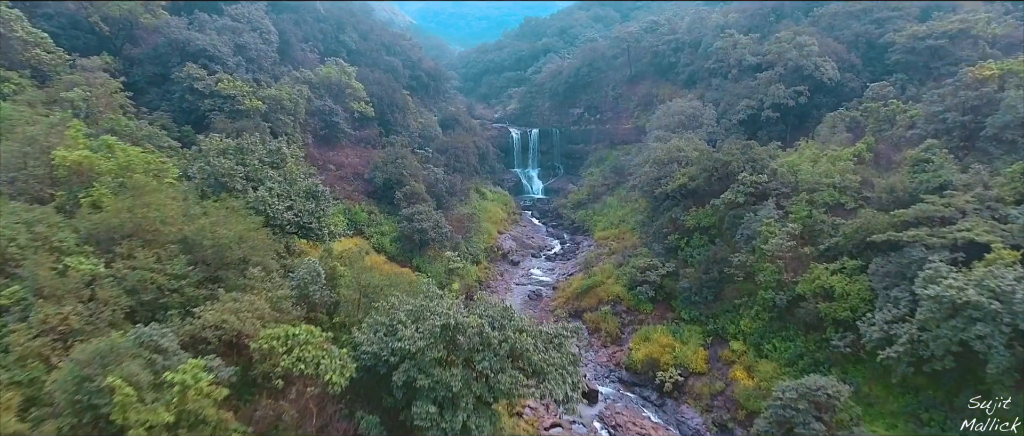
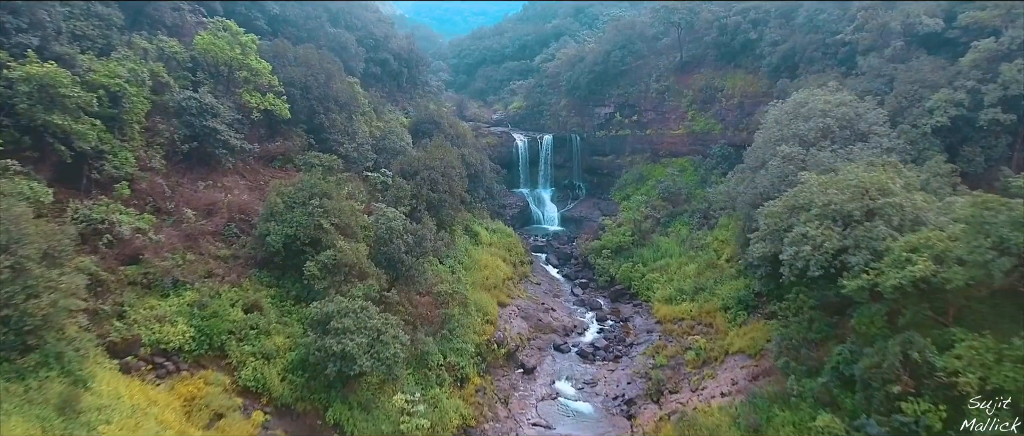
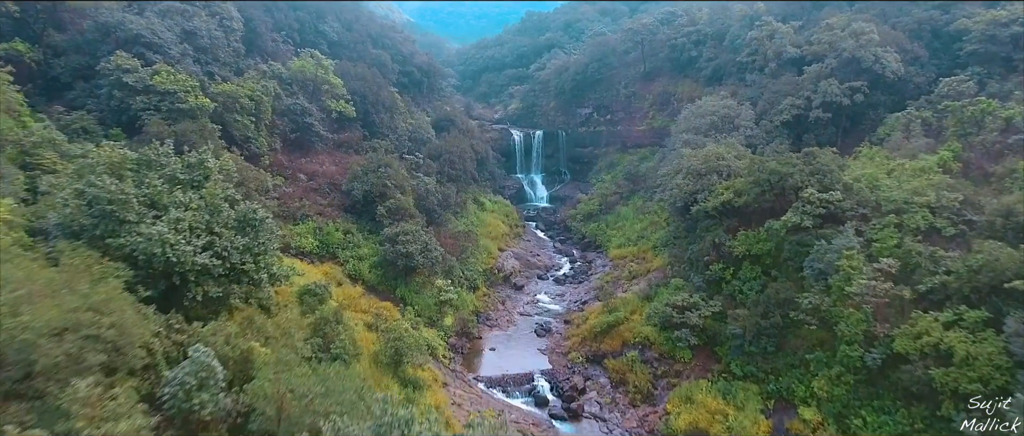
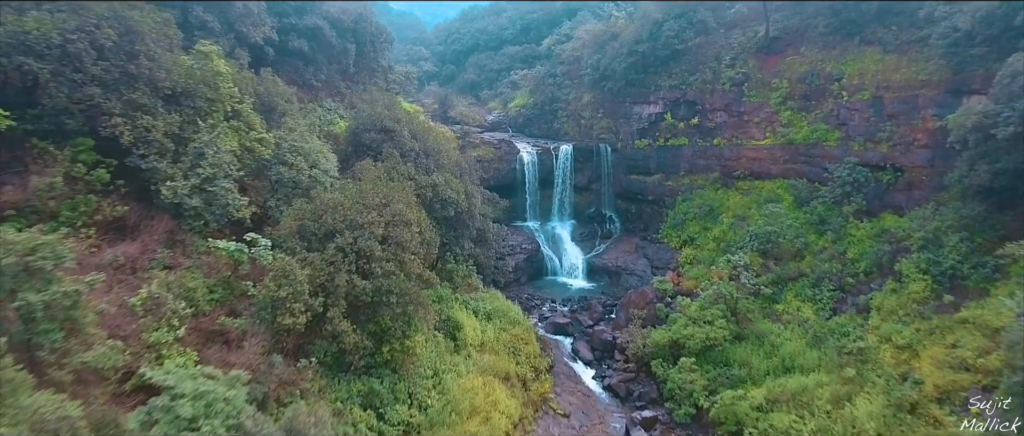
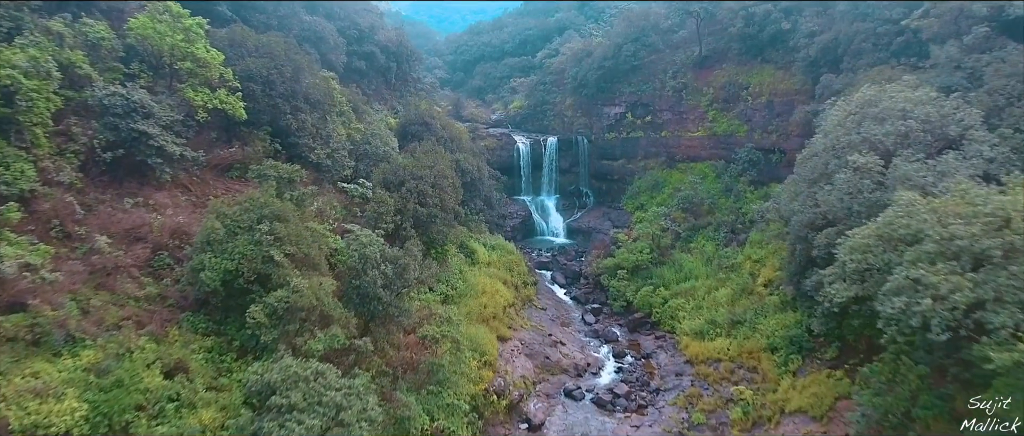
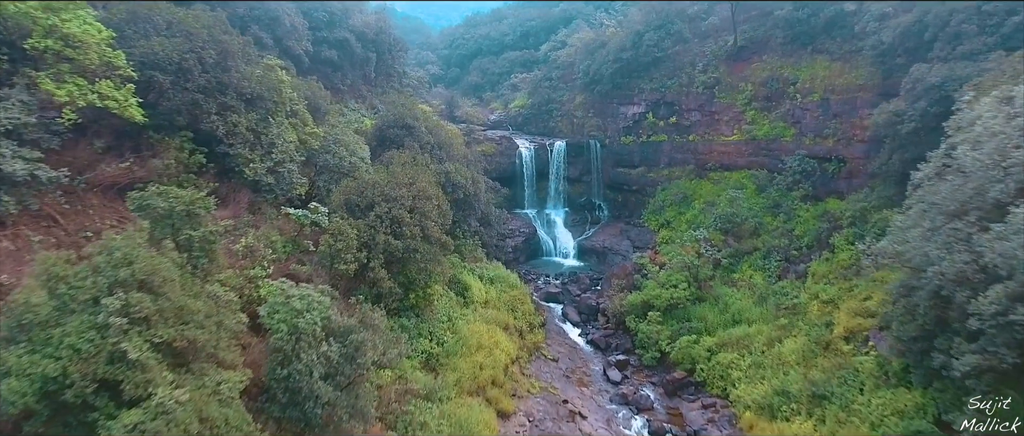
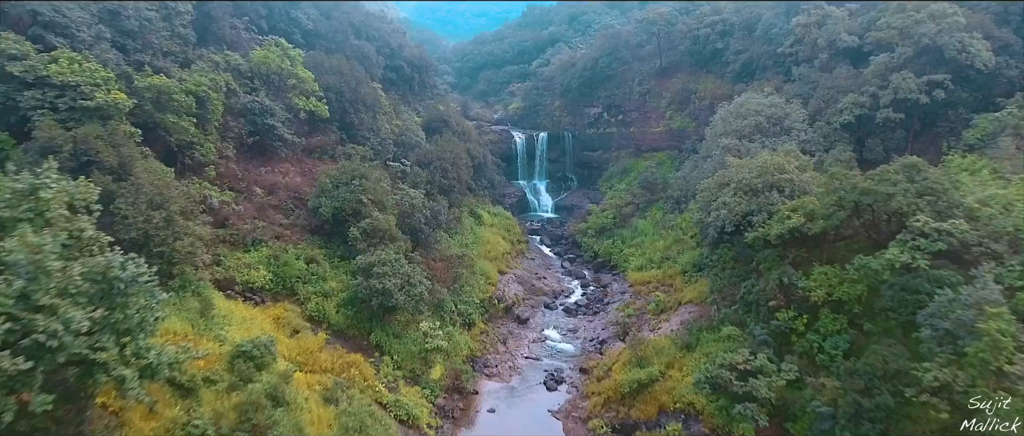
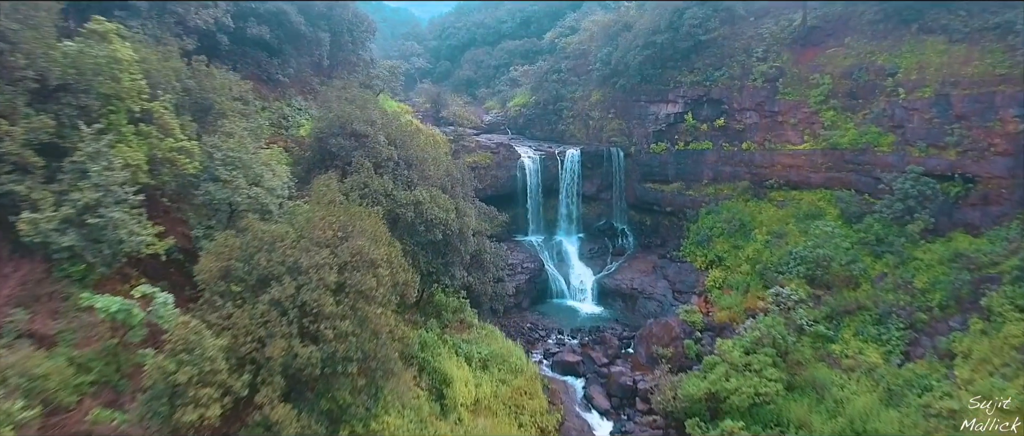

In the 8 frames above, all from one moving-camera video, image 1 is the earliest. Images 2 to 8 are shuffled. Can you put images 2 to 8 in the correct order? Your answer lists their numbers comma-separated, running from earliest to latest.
3, 7, 2, 5, 6, 4, 8
